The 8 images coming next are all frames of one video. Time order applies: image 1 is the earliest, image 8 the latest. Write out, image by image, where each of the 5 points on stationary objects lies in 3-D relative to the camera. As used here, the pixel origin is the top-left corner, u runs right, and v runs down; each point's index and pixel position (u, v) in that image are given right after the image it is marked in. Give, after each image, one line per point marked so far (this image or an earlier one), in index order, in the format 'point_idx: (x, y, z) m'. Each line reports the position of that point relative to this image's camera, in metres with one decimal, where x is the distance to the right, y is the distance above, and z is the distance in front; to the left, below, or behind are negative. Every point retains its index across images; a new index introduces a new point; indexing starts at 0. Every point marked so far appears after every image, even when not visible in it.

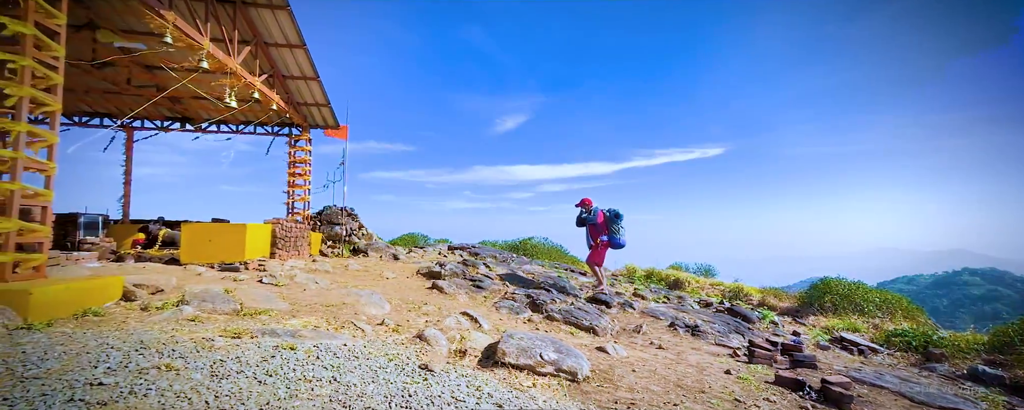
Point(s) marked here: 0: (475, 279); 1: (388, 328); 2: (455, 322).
0: (-0.8, -1.7, +9.4) m
1: (-1.4, -1.4, +4.8) m
2: (-0.8, -1.6, +5.7) m
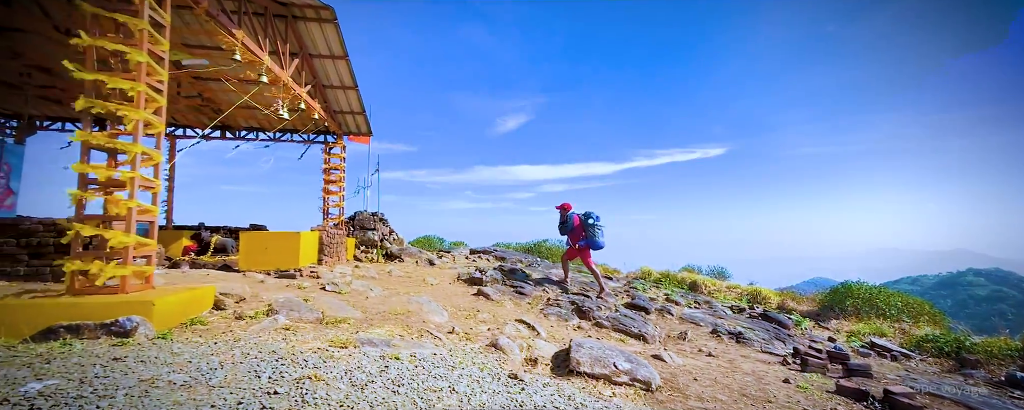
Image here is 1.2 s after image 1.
0: (+0.1, -1.9, +9.6) m
1: (-0.6, -1.6, +5.0) m
2: (0.0, -1.8, +5.9) m
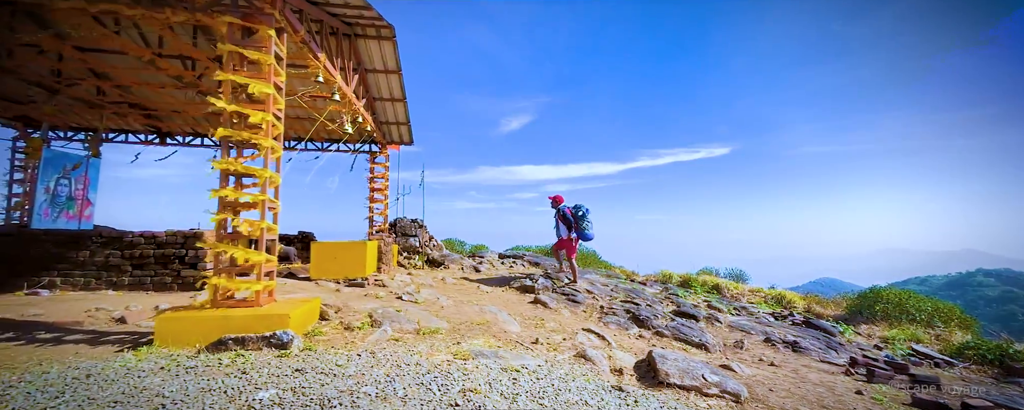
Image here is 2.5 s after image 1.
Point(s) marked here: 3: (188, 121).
0: (+1.3, -2.1, +9.8) m
1: (+0.4, -1.8, +5.2) m
2: (+1.1, -2.0, +6.1) m
3: (-9.0, +2.3, +11.3) m
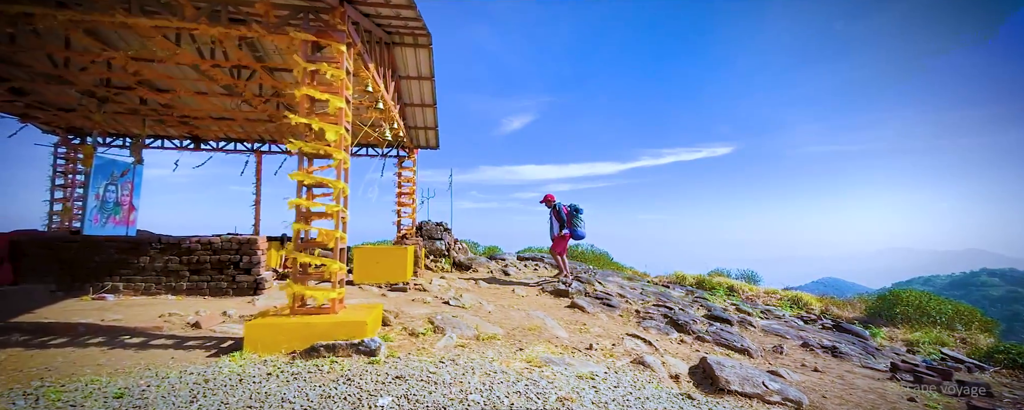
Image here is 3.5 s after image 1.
0: (+2.1, -2.2, +9.9) m
1: (+1.2, -1.9, +5.3) m
2: (+1.9, -2.1, +6.2) m
3: (-8.1, +2.2, +11.6) m
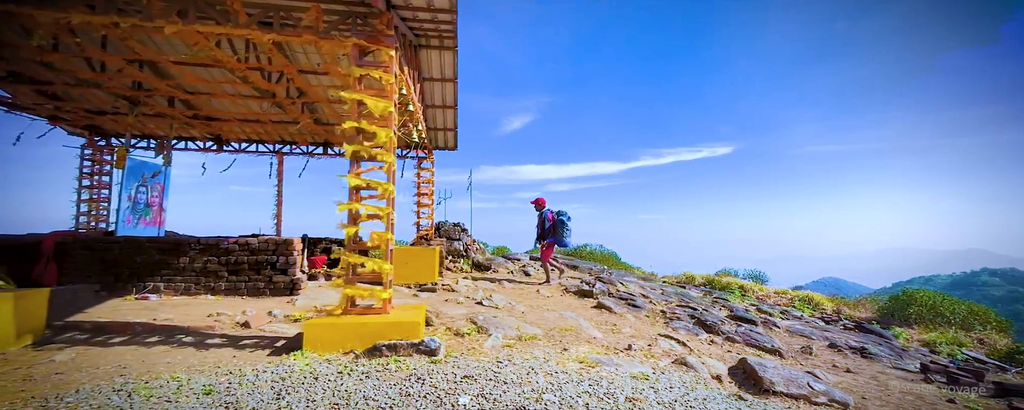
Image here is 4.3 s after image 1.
0: (+2.7, -2.2, +9.9) m
1: (+1.7, -1.9, +5.3) m
2: (+2.4, -2.1, +6.2) m
3: (-7.5, +2.2, +11.8) m
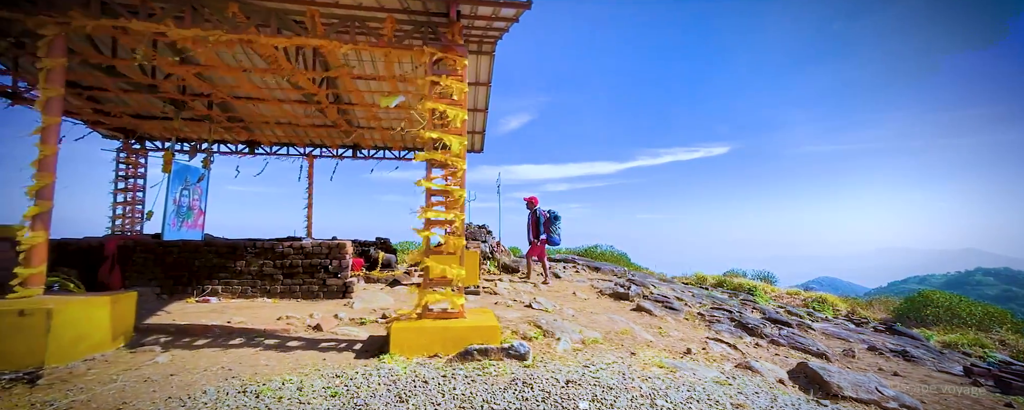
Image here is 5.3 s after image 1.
0: (+3.6, -2.3, +10.0) m
1: (+2.5, -2.0, +5.4) m
2: (+3.2, -2.2, +6.3) m
3: (-6.6, +2.1, +11.9) m
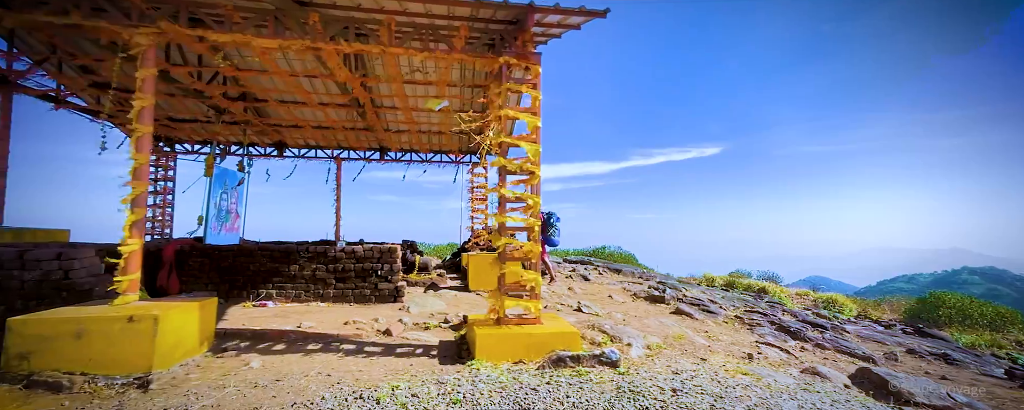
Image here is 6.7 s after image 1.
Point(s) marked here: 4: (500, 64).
0: (+4.4, -2.4, +10.0) m
1: (+3.4, -2.1, +5.5) m
2: (+4.1, -2.3, +6.3) m
3: (-5.8, +2.0, +12.0) m
4: (-0.2, +1.7, +4.9) m
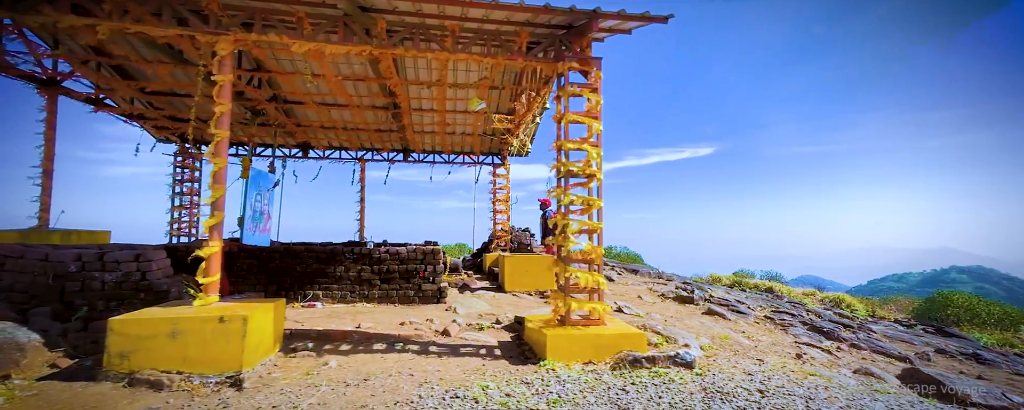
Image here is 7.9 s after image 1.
0: (+5.2, -2.4, +10.1) m
1: (+4.1, -2.1, +5.5) m
2: (+4.8, -2.3, +6.4) m
3: (-5.0, +2.0, +12.1) m
4: (+0.5, +1.6, +5.0) m
